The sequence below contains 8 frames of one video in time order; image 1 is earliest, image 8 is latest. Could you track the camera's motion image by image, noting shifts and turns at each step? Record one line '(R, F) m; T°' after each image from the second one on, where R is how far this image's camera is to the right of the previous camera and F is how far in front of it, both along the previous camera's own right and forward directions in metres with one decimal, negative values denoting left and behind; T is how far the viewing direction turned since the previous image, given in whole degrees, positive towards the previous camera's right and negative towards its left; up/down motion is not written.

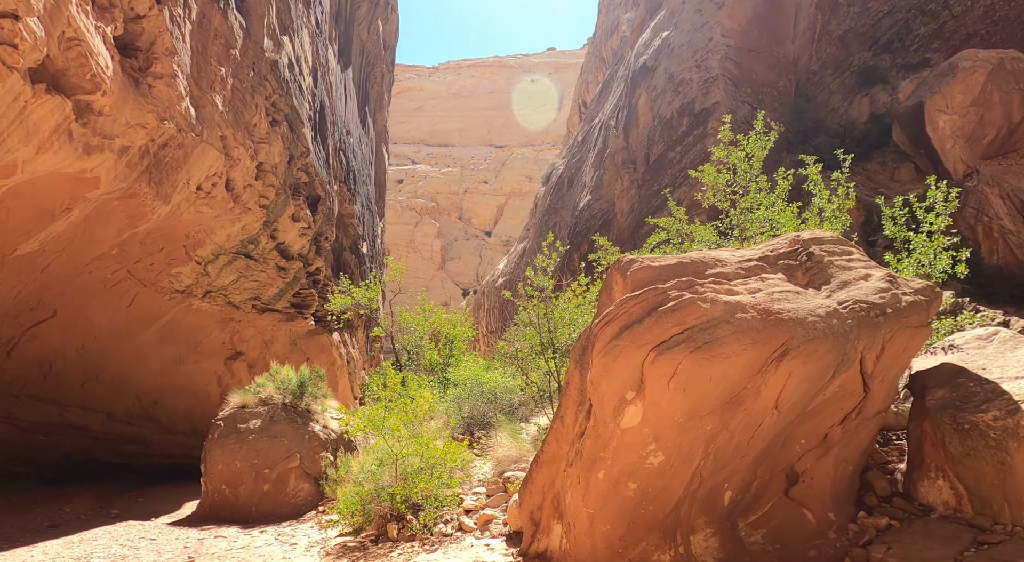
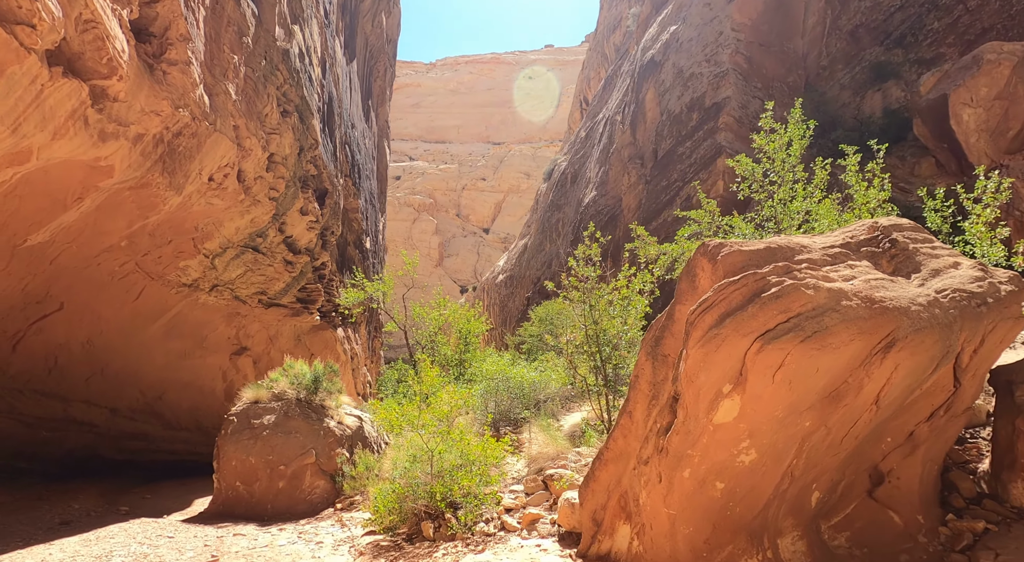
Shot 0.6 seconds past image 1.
(-0.4, +0.2) m; 0°
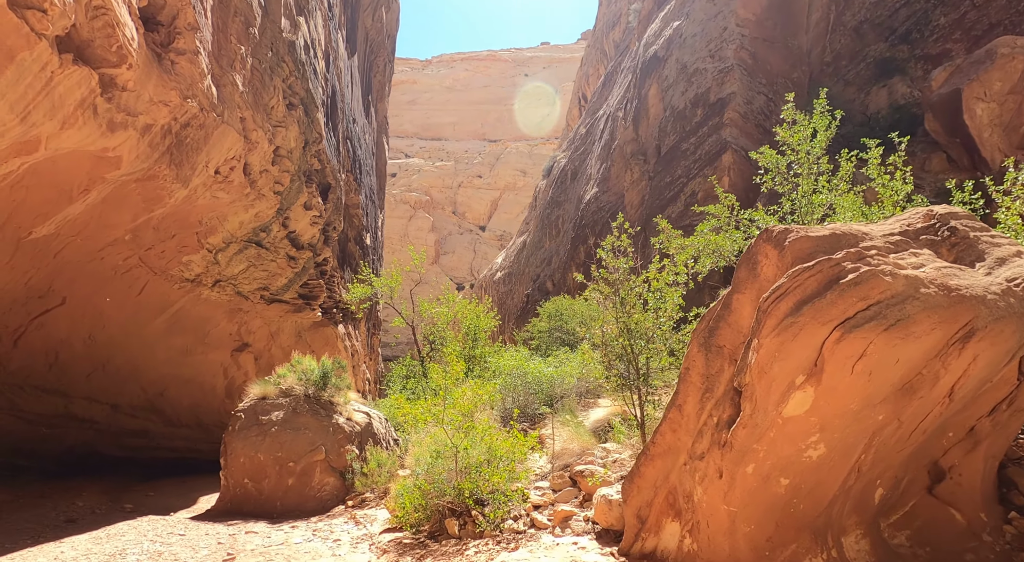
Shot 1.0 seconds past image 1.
(-0.2, +0.1) m; 0°
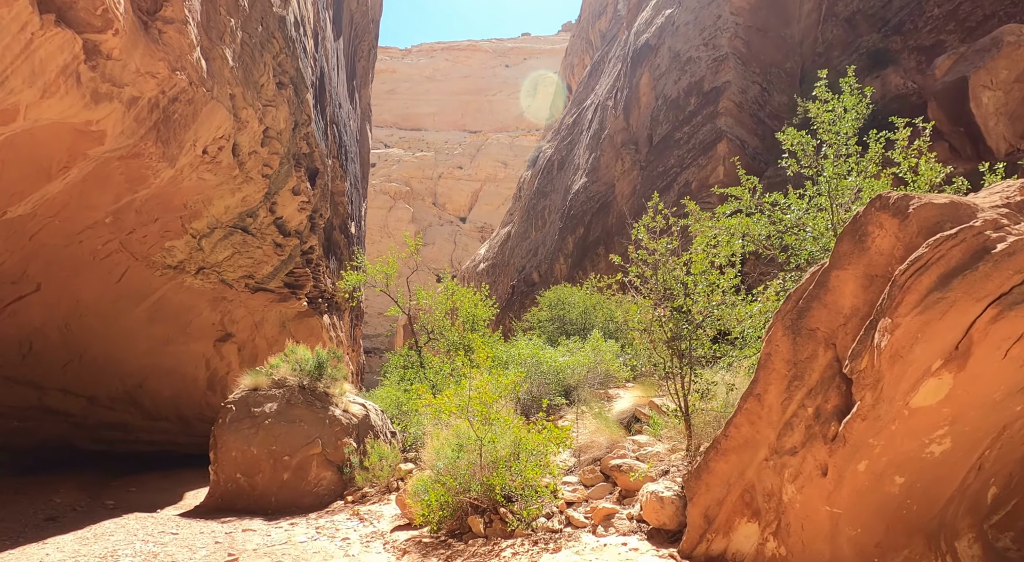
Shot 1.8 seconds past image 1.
(-0.4, +0.4) m; +2°
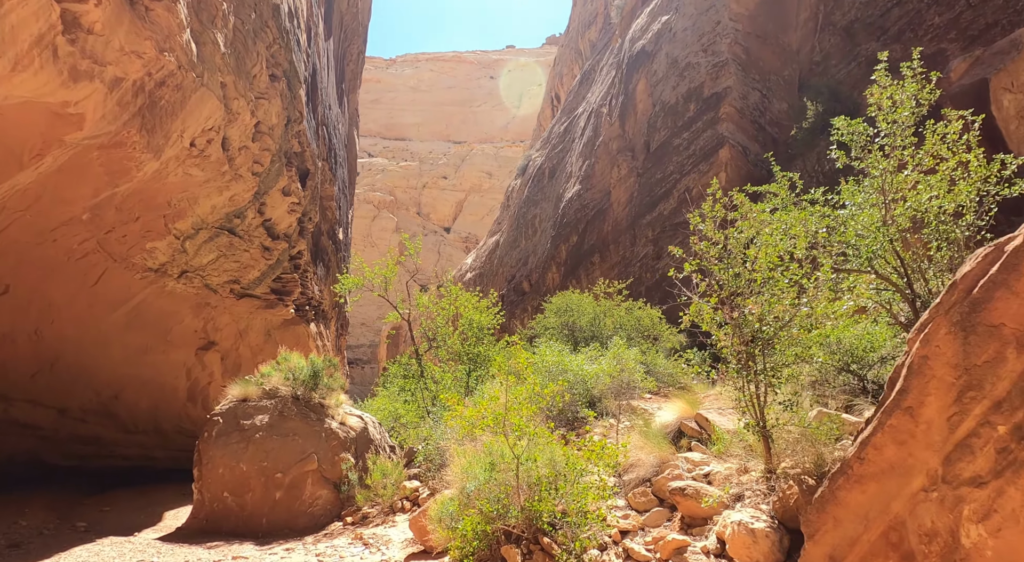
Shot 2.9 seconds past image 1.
(-0.4, +0.6) m; +2°
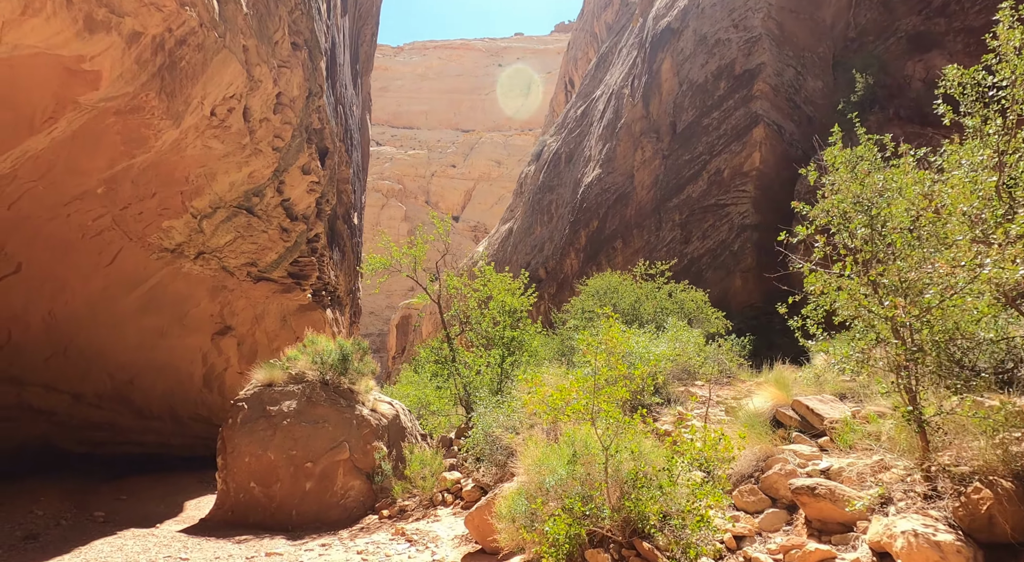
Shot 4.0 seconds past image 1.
(-0.5, +0.6) m; -1°
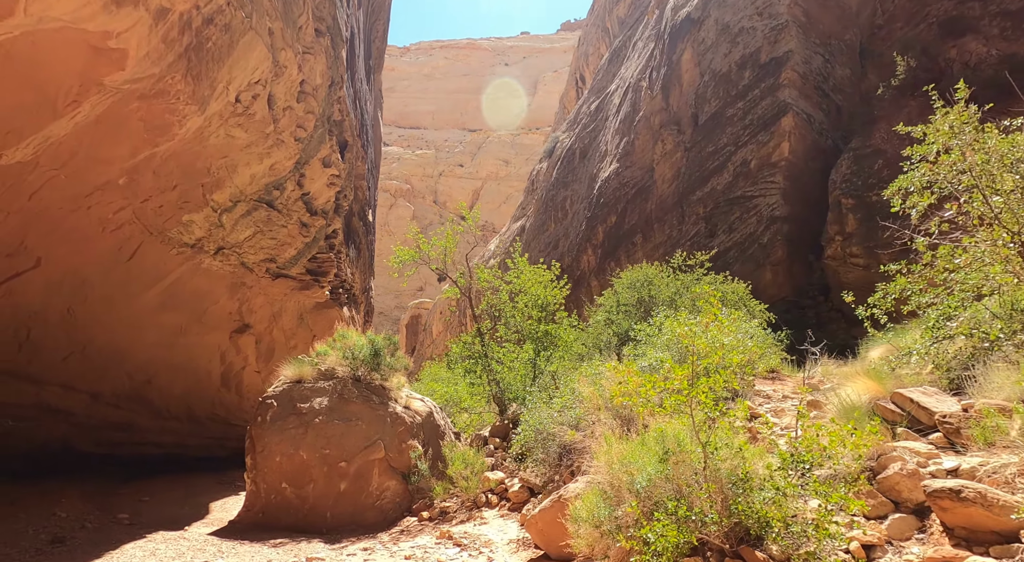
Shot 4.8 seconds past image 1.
(-0.4, +0.4) m; -1°
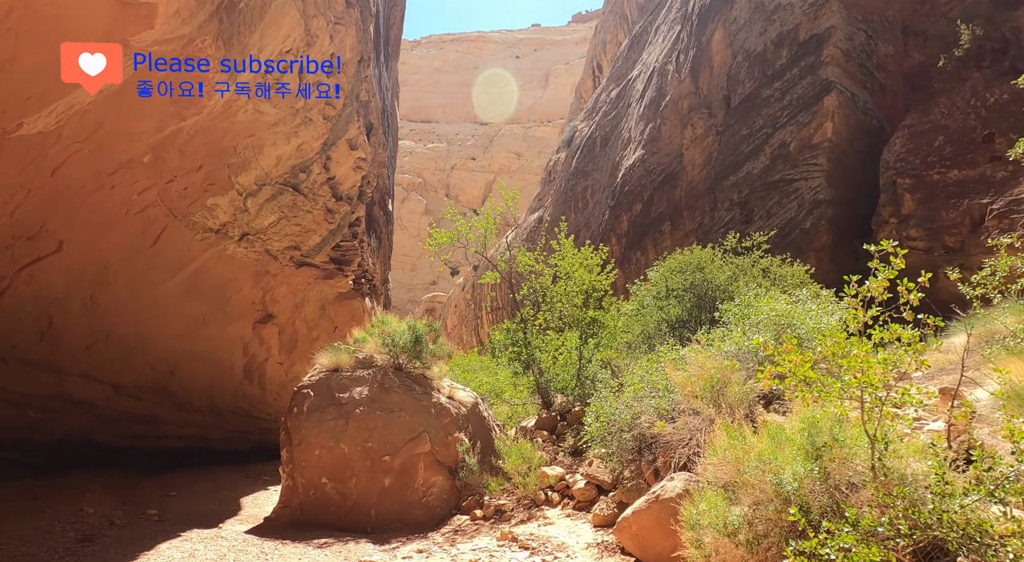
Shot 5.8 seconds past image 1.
(-0.5, +0.6) m; -1°
